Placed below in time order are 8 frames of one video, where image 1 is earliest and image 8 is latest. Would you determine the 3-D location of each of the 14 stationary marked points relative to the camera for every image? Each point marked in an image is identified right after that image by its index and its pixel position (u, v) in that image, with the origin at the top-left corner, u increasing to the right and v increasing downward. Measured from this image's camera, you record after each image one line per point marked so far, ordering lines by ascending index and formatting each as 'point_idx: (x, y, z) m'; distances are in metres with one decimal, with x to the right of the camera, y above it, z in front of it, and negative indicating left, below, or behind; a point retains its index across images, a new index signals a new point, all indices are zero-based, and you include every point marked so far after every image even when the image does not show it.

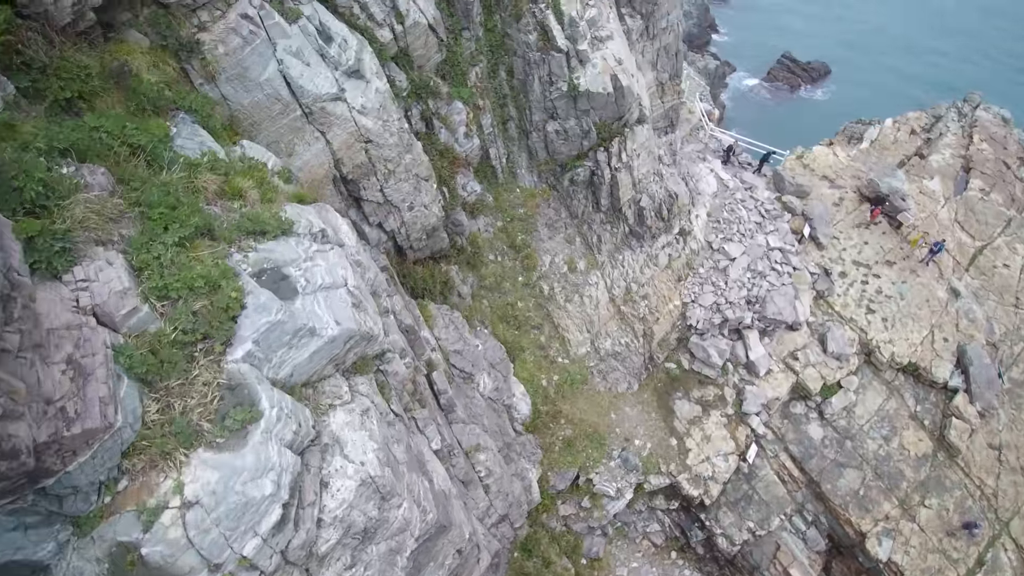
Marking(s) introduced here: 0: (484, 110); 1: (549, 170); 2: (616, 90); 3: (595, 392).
0: (-0.9, +5.9, +17.0) m
1: (+1.4, +4.3, +18.5) m
2: (+3.4, +6.5, +16.7) m
3: (+3.2, -3.9, +19.2) m
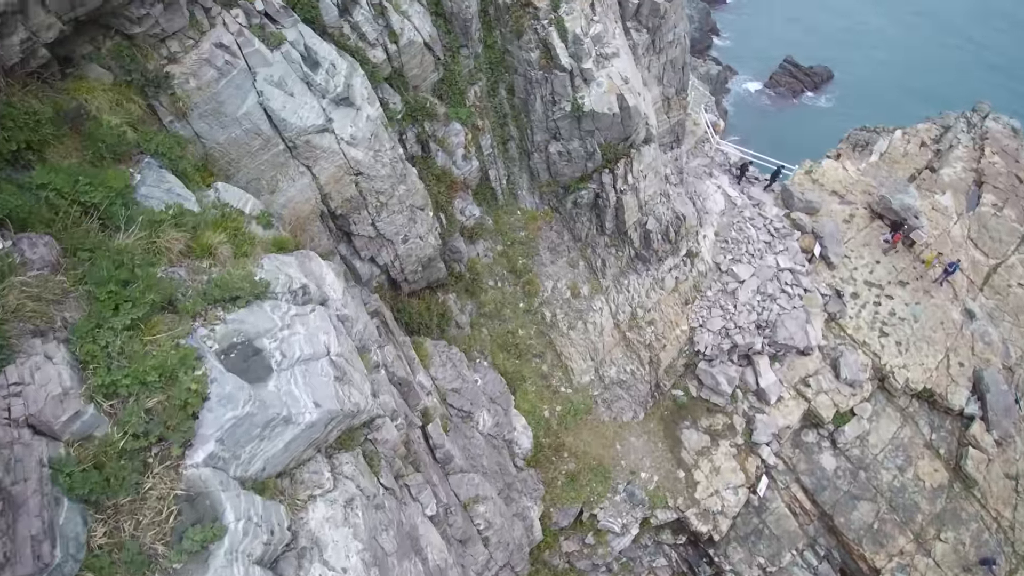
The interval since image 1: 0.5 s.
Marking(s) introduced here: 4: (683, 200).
0: (-0.9, +5.0, +16.2) m
1: (+1.4, +3.3, +17.7) m
2: (+3.4, +5.5, +15.8) m
3: (+3.2, -4.8, +18.4) m
4: (+6.4, +3.3, +19.3) m
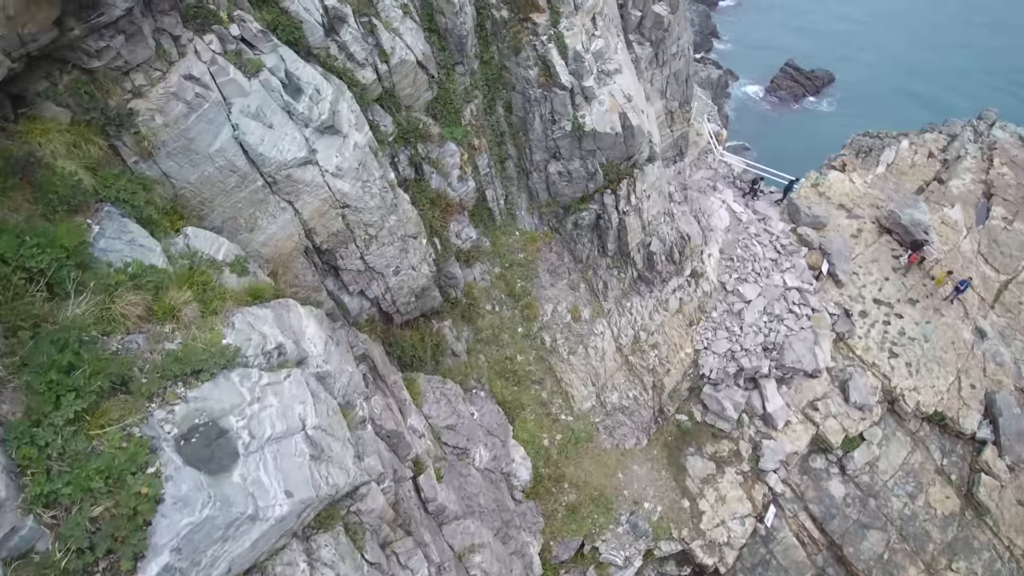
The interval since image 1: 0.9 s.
0: (-1.0, +4.2, +15.4) m
1: (+1.3, +2.5, +17.0) m
2: (+3.3, +4.7, +15.1) m
3: (+3.1, -5.6, +17.7) m
4: (+6.4, +2.5, +18.6) m
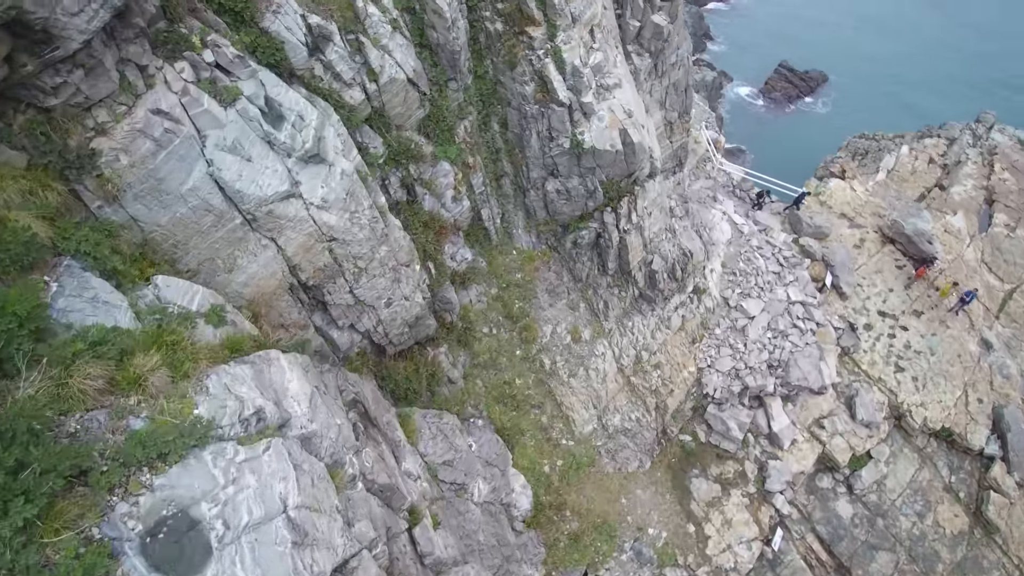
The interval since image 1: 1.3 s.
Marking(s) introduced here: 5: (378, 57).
0: (-1.1, +3.5, +14.8) m
1: (+1.2, +1.8, +16.4) m
2: (+3.2, +4.0, +14.6) m
3: (+3.1, -6.3, +17.2) m
4: (+6.2, +1.9, +18.0) m
5: (-3.1, +5.4, +11.9) m
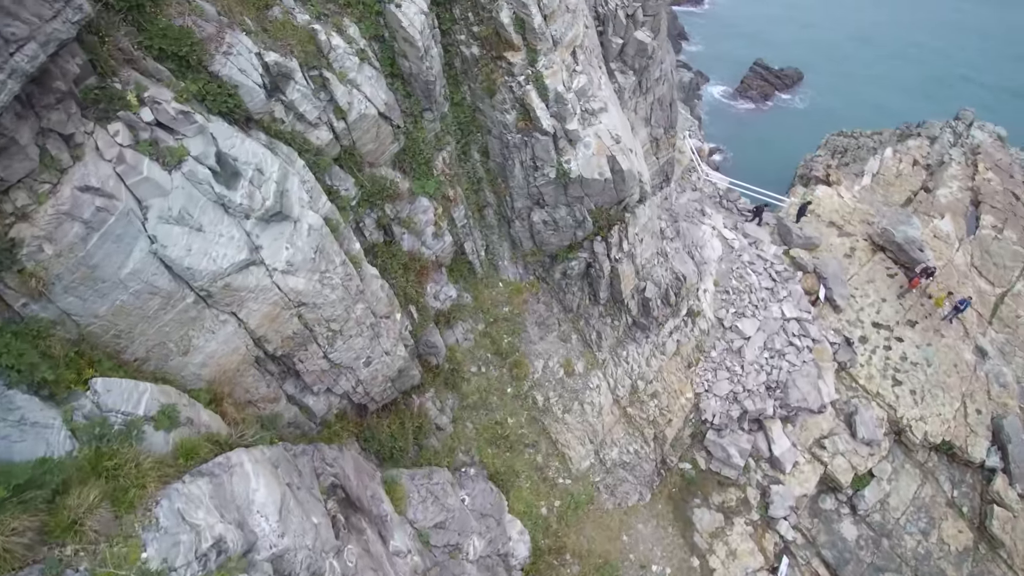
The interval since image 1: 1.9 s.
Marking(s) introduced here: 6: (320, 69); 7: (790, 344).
0: (-1.5, +2.3, +13.9) m
1: (+0.8, +0.8, +15.6) m
2: (+2.8, +3.1, +13.8) m
3: (+2.9, -7.2, +16.4) m
4: (+5.7, +1.0, +17.3) m
5: (-3.6, +4.2, +11.0) m
6: (-4.0, +4.5, +10.6) m
7: (+10.3, -2.1, +18.9) m
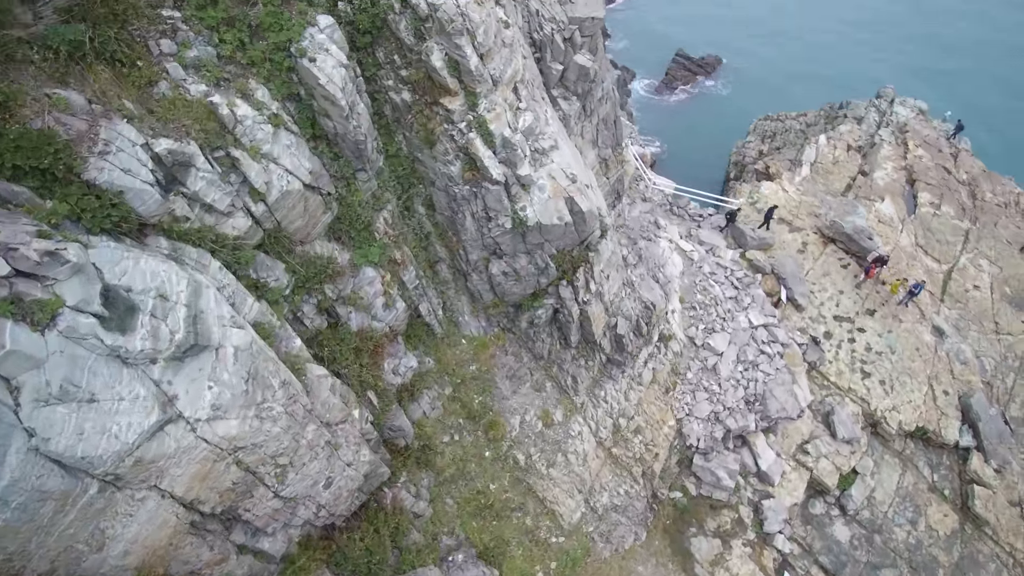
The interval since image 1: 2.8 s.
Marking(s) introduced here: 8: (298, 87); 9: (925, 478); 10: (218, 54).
0: (-2.6, +0.6, +12.5) m
1: (-0.3, -0.7, +14.3) m
2: (+1.5, +1.9, +12.8) m
3: (+2.7, -8.4, +15.5) m
4: (+4.4, +0.2, +16.6) m
5: (-4.6, +2.2, +9.3) m
6: (-5.0, +2.4, +8.9) m
7: (+9.1, -2.4, +18.6) m
8: (-4.3, +4.0, +10.2) m
9: (+15.1, -6.9, +18.7) m
10: (-5.5, +4.3, +9.5) m
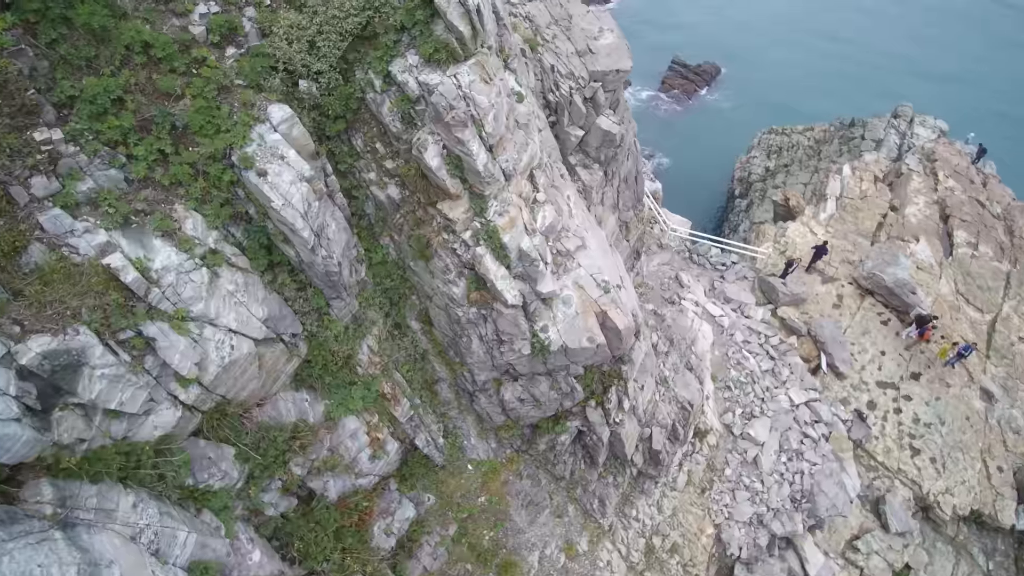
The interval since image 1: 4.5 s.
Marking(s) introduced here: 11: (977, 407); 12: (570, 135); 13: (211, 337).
0: (-2.3, -2.2, +9.9) m
1: (0.0, -3.3, +11.8) m
2: (+1.9, -0.8, +10.2) m
3: (+3.2, -10.9, +13.2) m
4: (+4.7, -2.4, +14.2) m
5: (-4.2, -0.7, +6.6) m
6: (-4.5, -0.4, +6.2) m
7: (+9.4, -4.7, +16.4) m
8: (-3.9, +1.2, +7.5) m
9: (+15.5, -9.2, +16.7) m
10: (-5.1, +1.5, +6.7) m
11: (+16.8, -4.3, +18.6) m
12: (+1.3, +3.5, +11.8) m
13: (-4.0, -0.6, +6.8) m
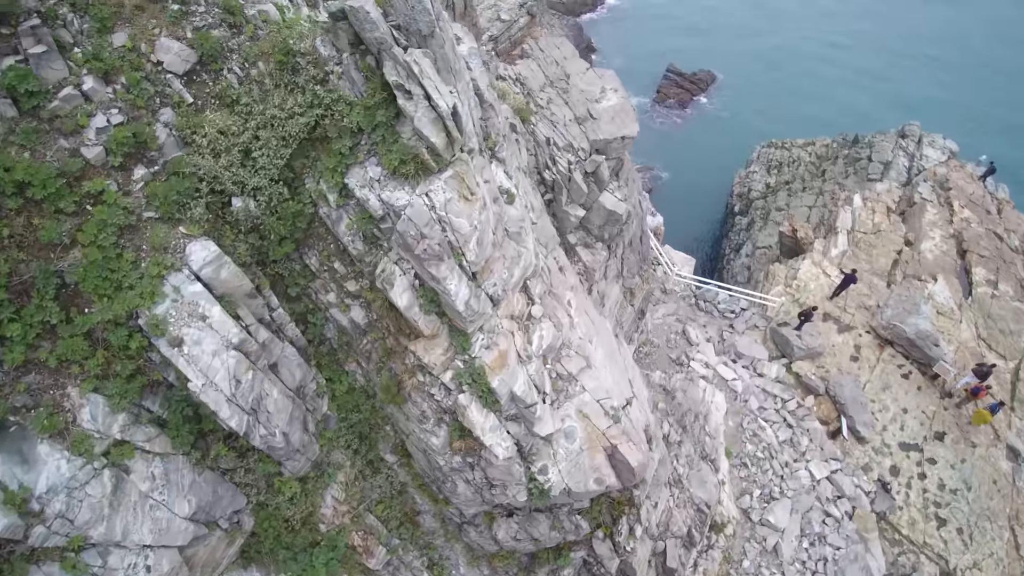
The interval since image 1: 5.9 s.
0: (-2.4, -4.3, +8.3) m
1: (-0.1, -5.4, +10.3) m
2: (+1.7, -2.9, +8.7) m
3: (+3.2, -13.0, +11.8) m
4: (+4.5, -4.4, +12.7) m
5: (-4.2, -2.9, +5.0) m
6: (-4.6, -2.7, +4.6) m
7: (+9.2, -6.6, +15.0) m
8: (-4.0, -1.0, +5.8) m
9: (+15.4, -11.0, +15.5) m
10: (-5.2, -0.8, +5.0) m
11: (+16.6, -6.1, +17.3) m
12: (+1.1, +1.4, +10.1) m
13: (-4.1, -2.9, +5.2) m
